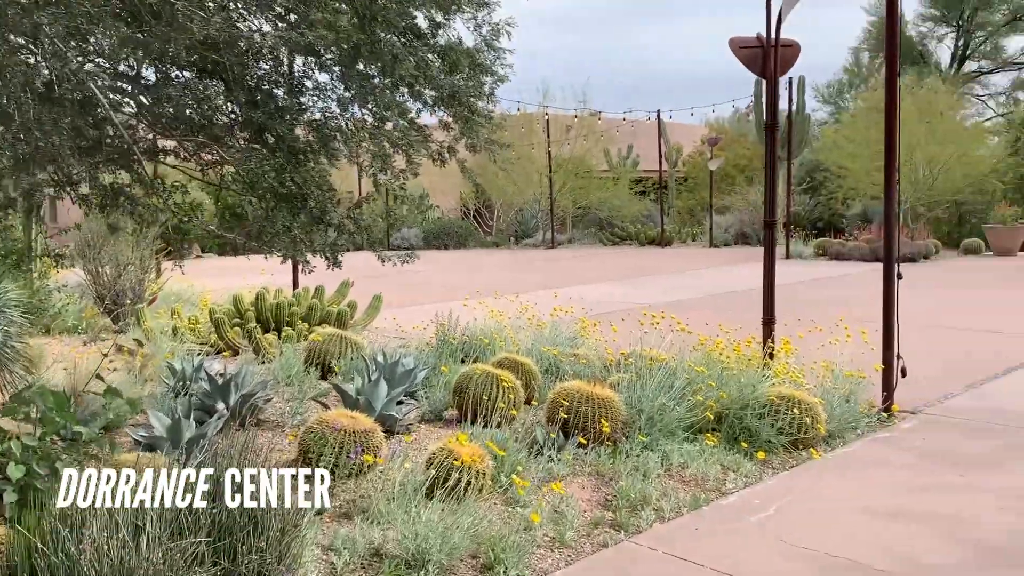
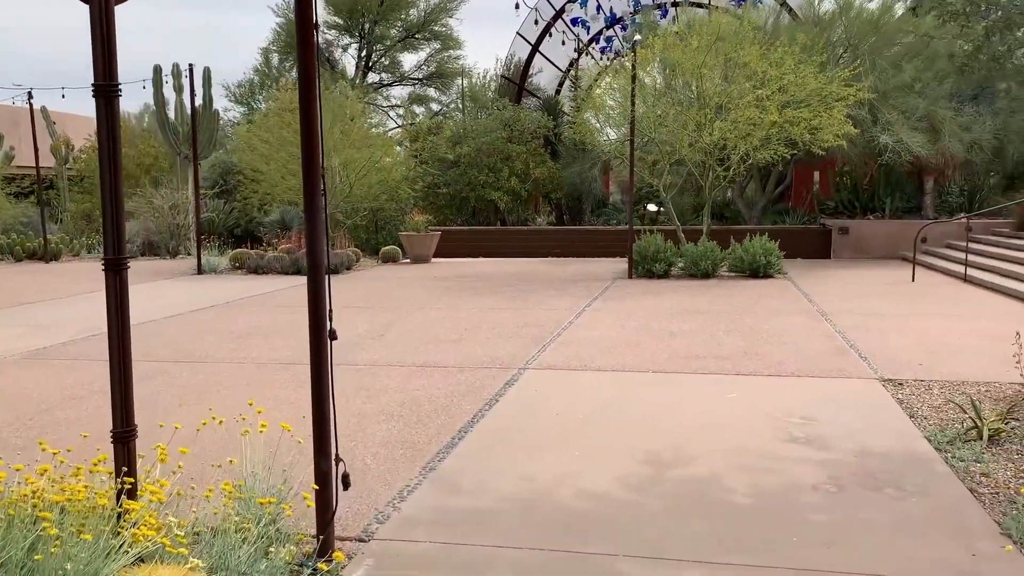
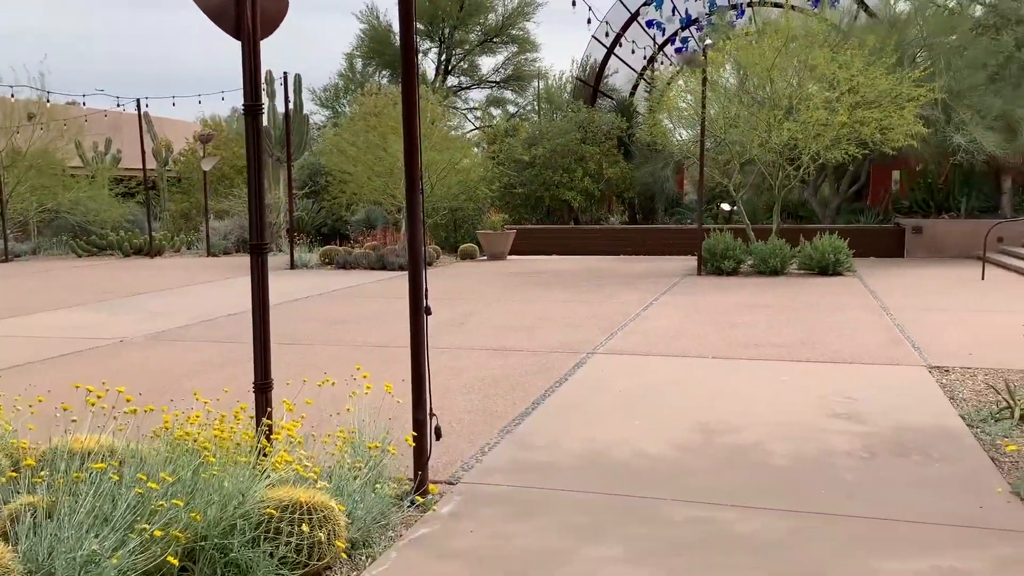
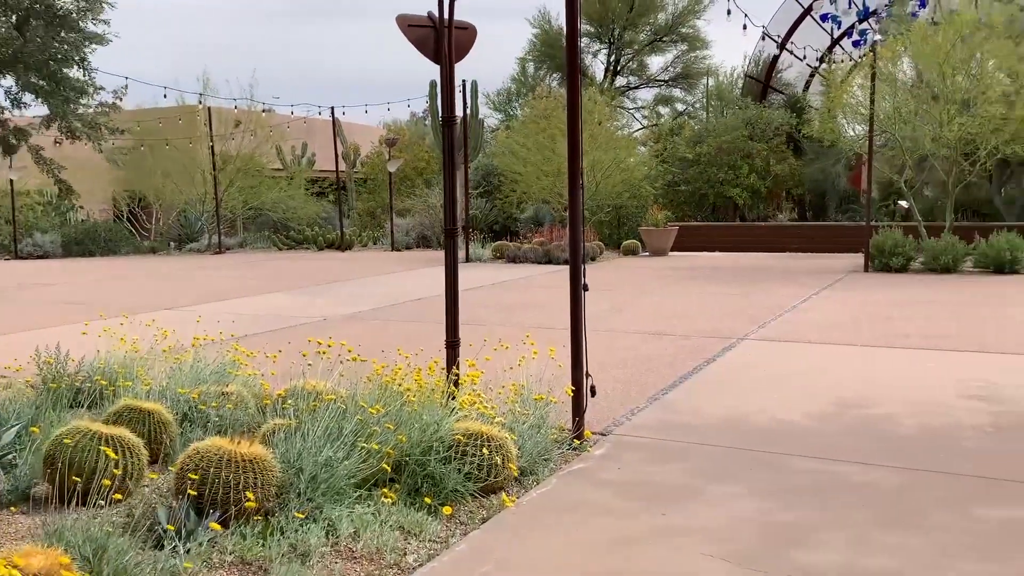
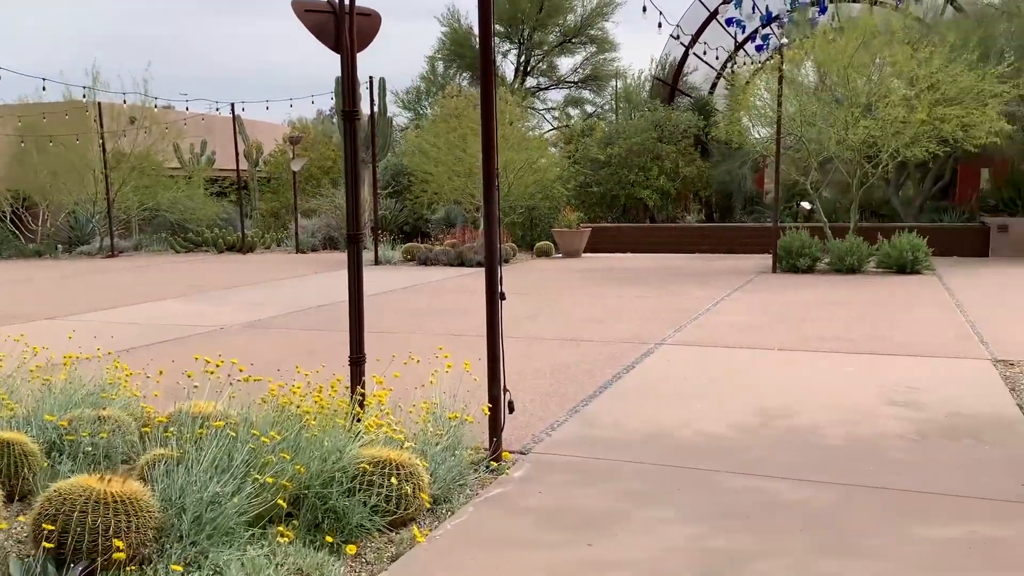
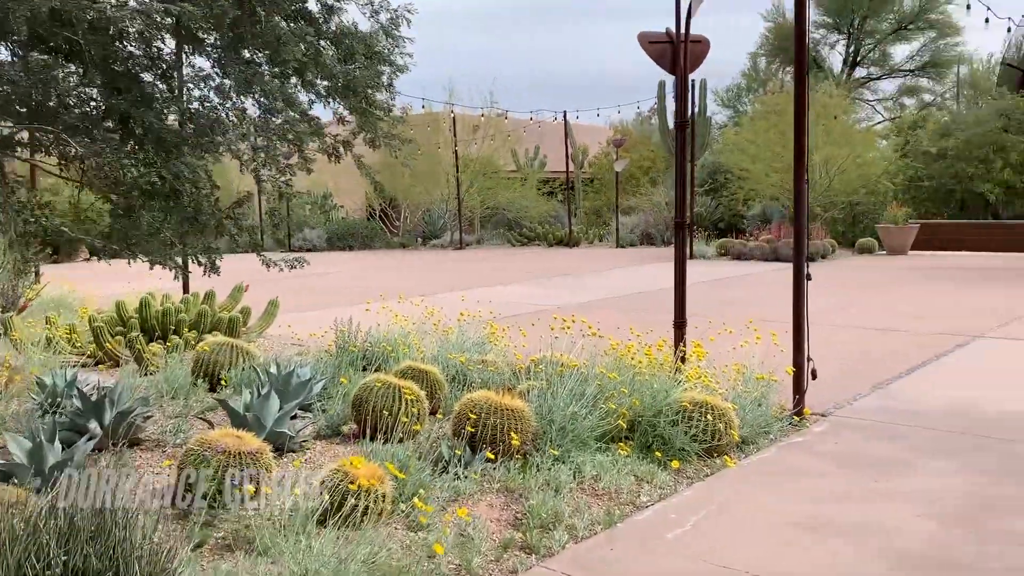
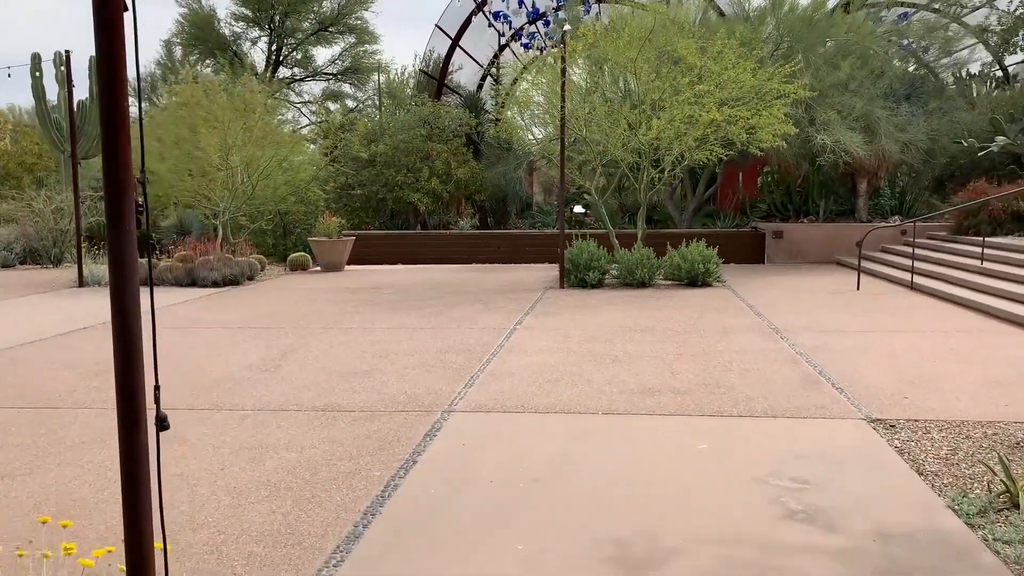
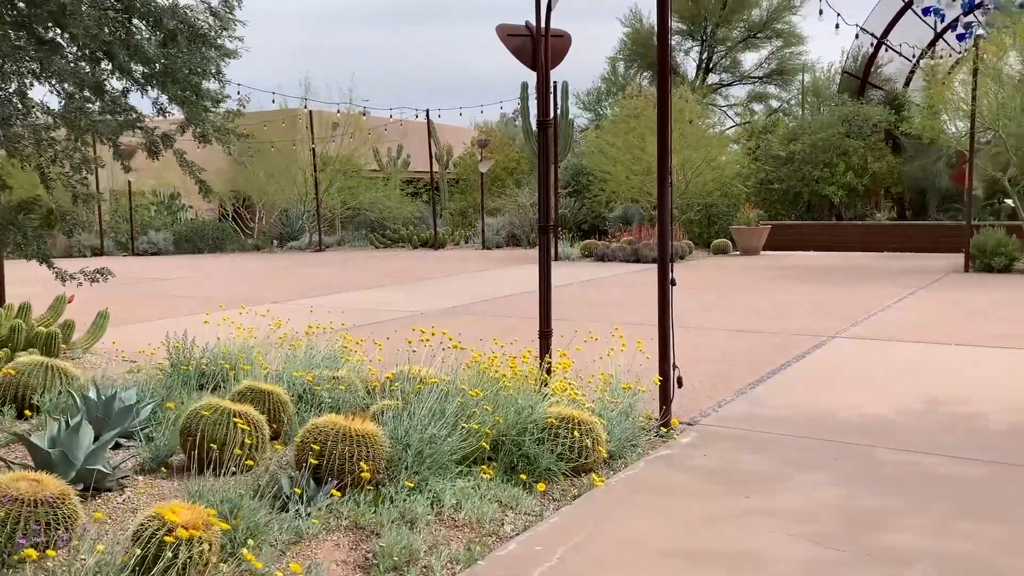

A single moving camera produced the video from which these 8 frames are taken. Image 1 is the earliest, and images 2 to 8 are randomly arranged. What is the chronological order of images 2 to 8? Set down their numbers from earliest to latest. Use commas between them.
6, 8, 4, 5, 3, 2, 7
